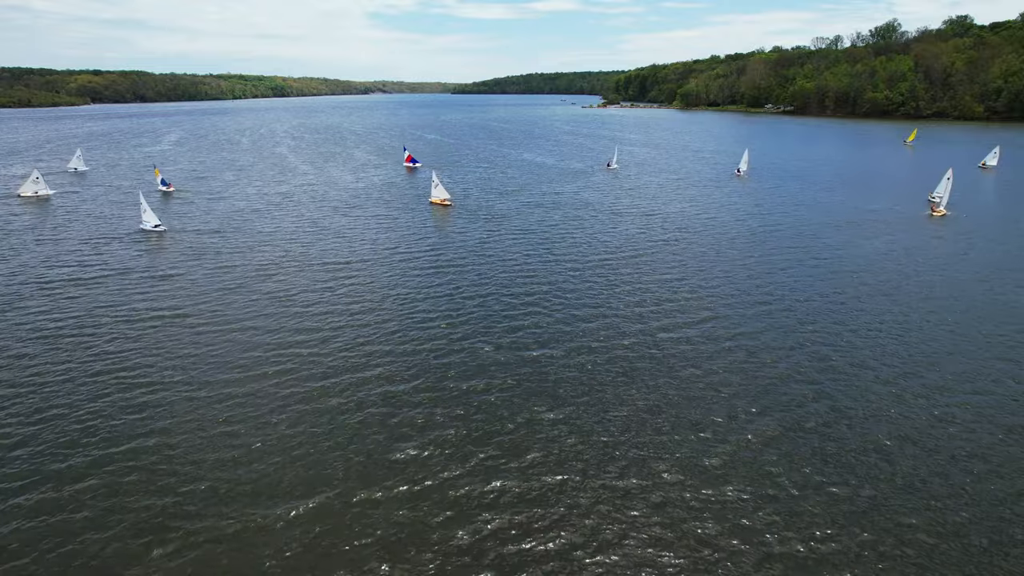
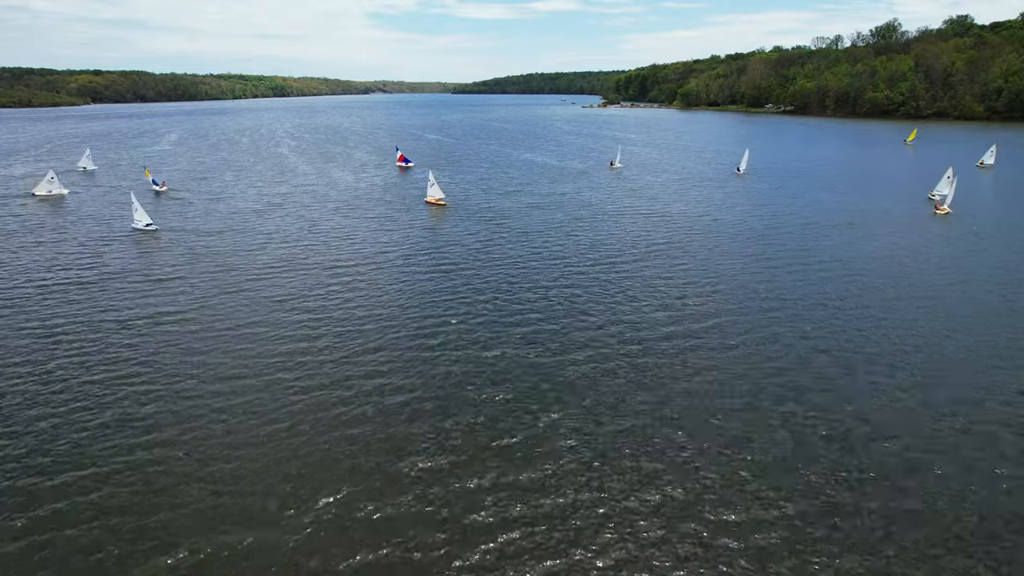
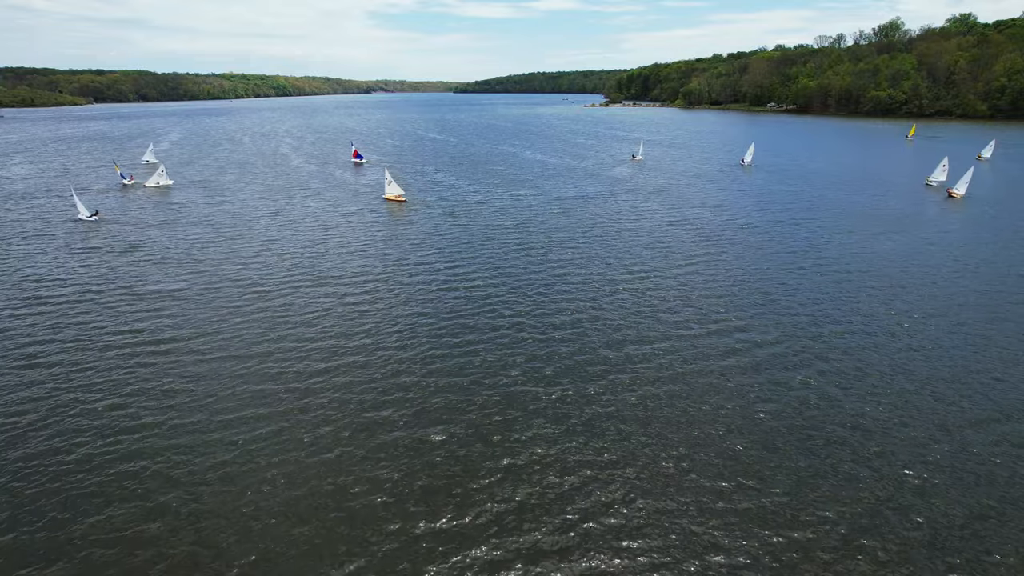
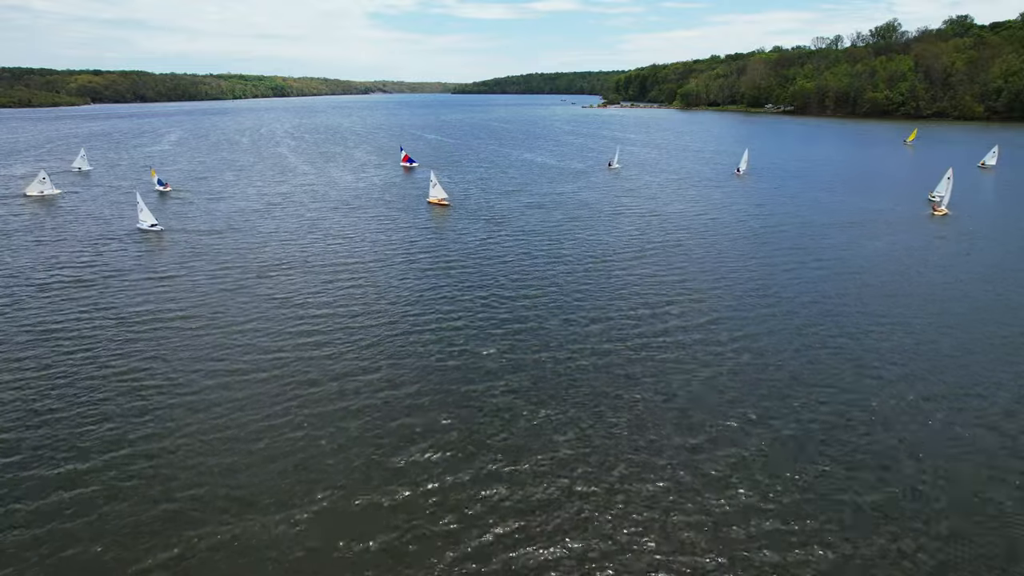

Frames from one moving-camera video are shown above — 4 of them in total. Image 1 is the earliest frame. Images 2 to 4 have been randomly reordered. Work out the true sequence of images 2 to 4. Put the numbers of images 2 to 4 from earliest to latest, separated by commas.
4, 2, 3
